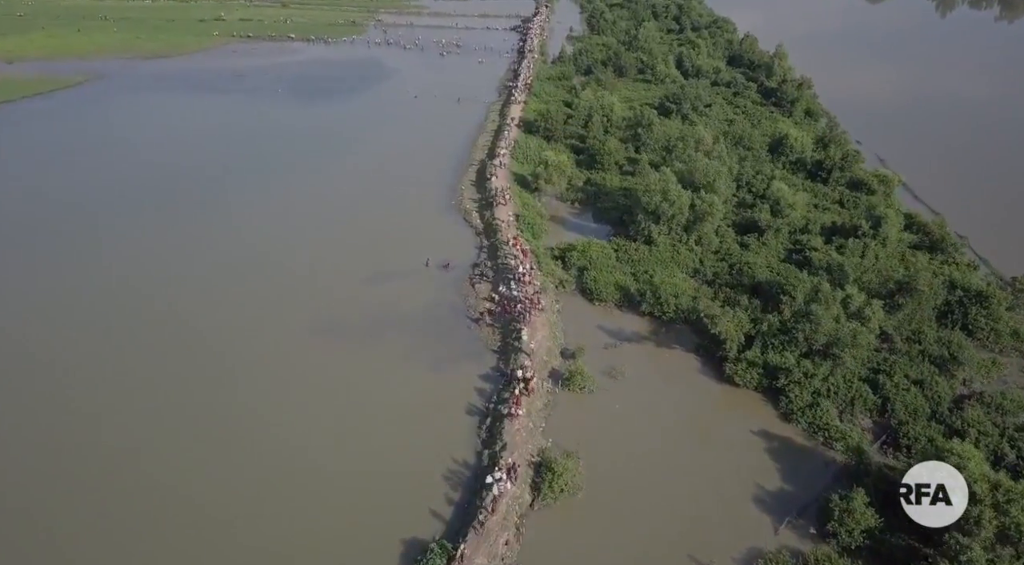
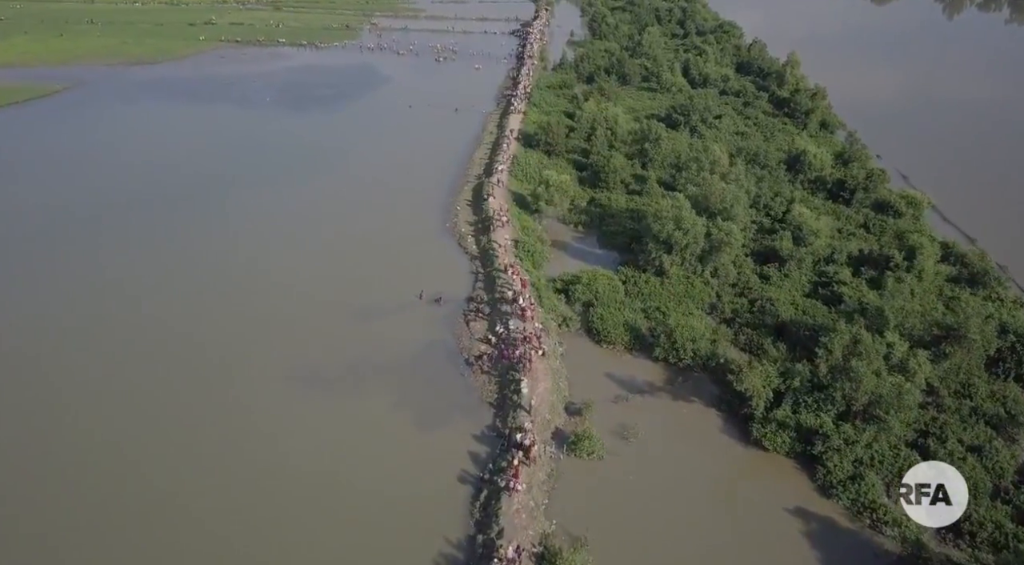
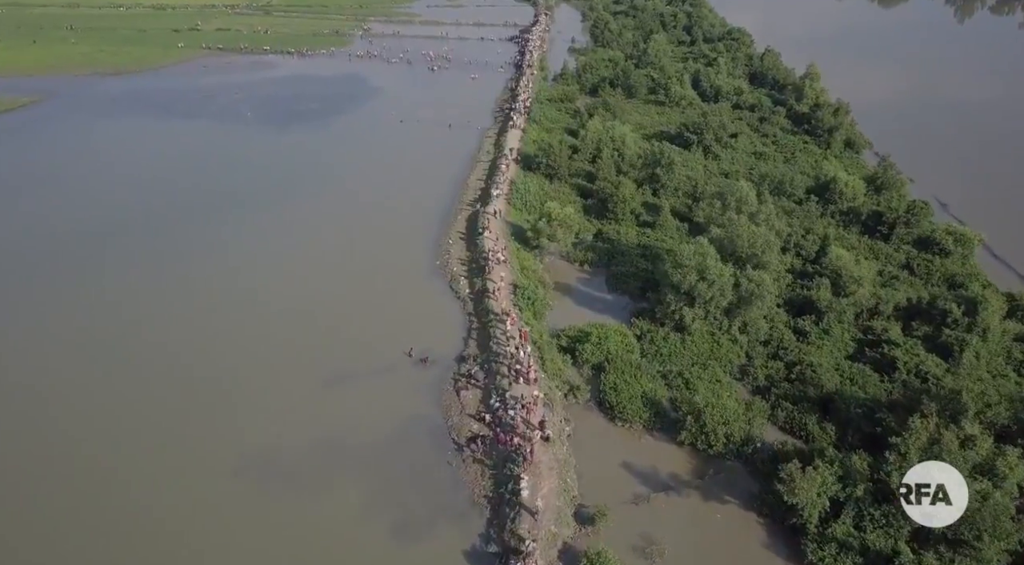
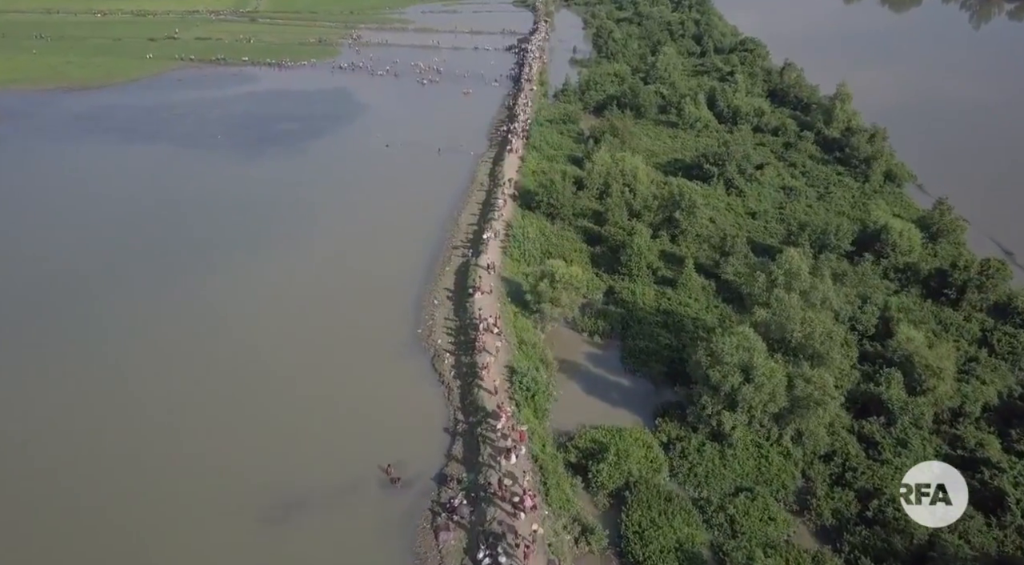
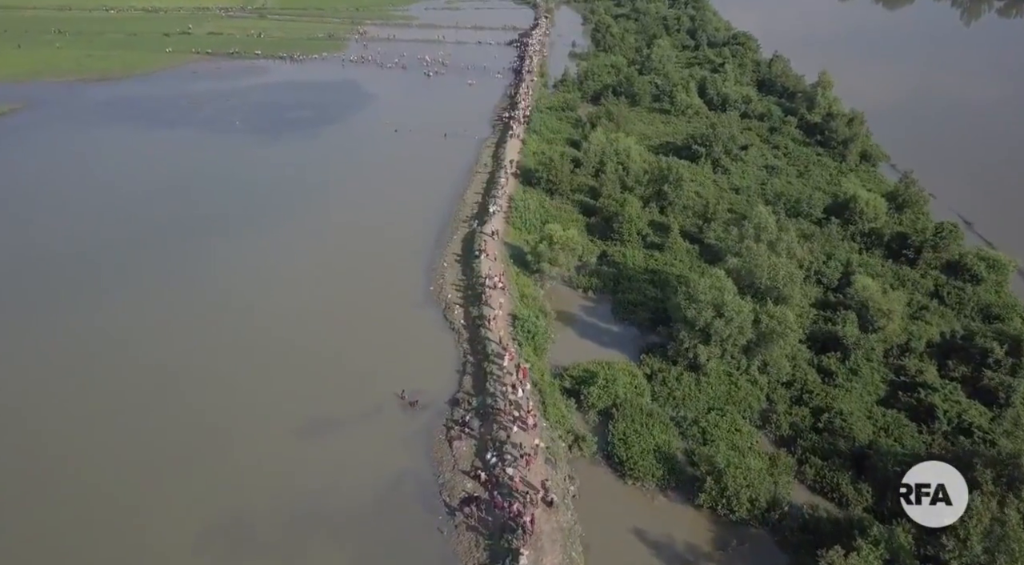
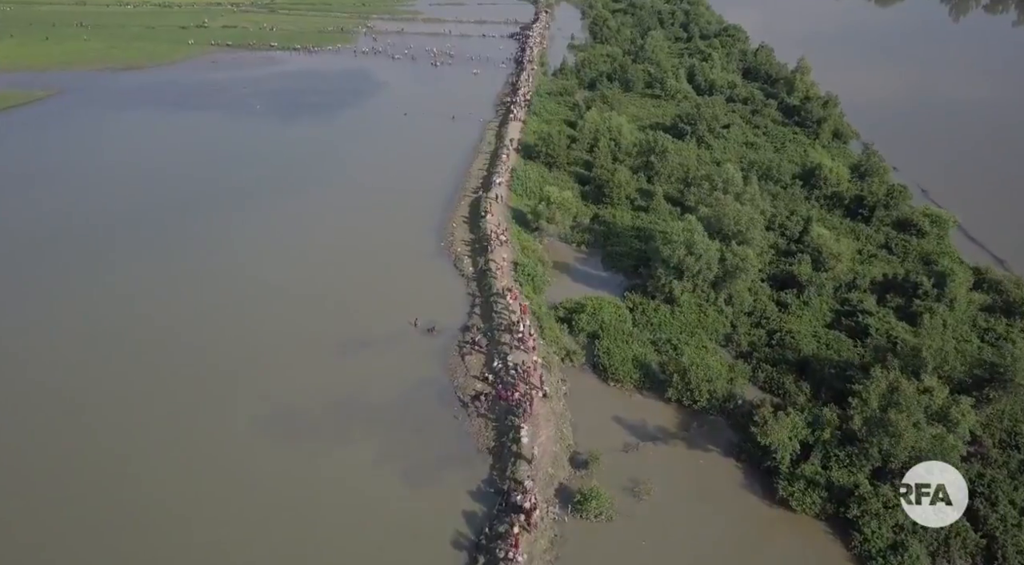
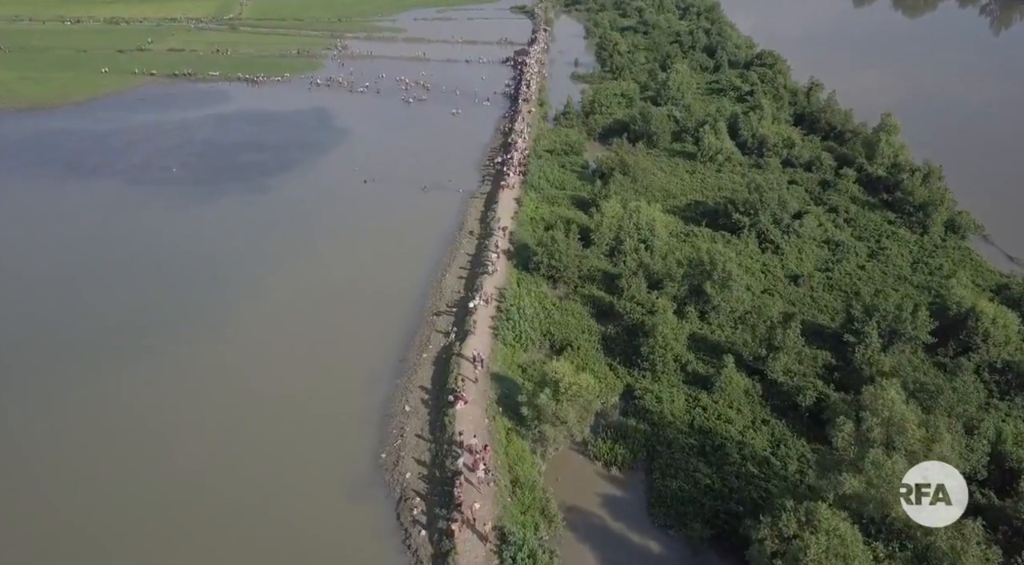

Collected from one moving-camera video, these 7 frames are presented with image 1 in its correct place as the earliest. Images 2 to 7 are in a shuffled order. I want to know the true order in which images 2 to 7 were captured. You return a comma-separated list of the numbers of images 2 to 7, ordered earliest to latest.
2, 6, 3, 5, 4, 7
